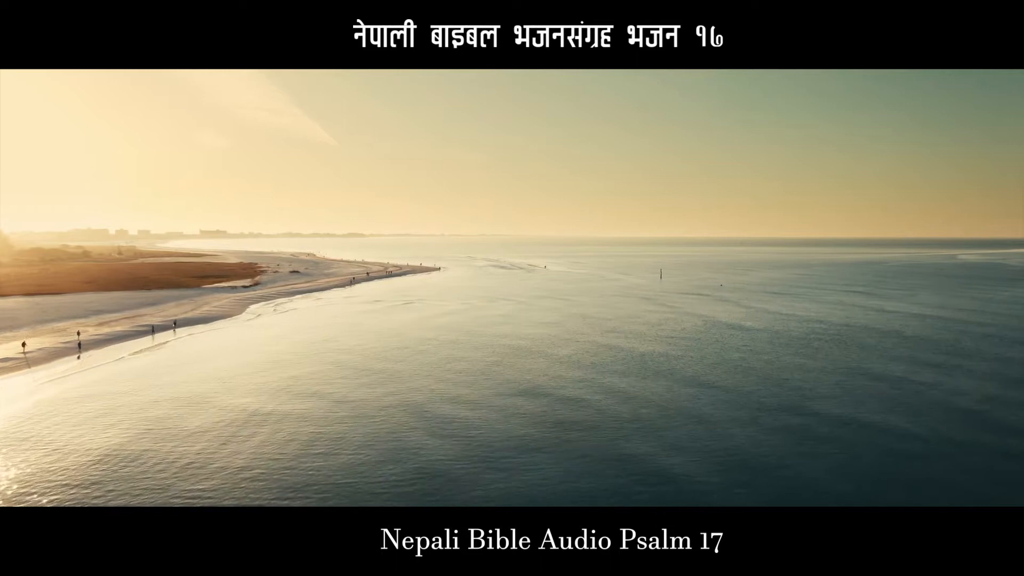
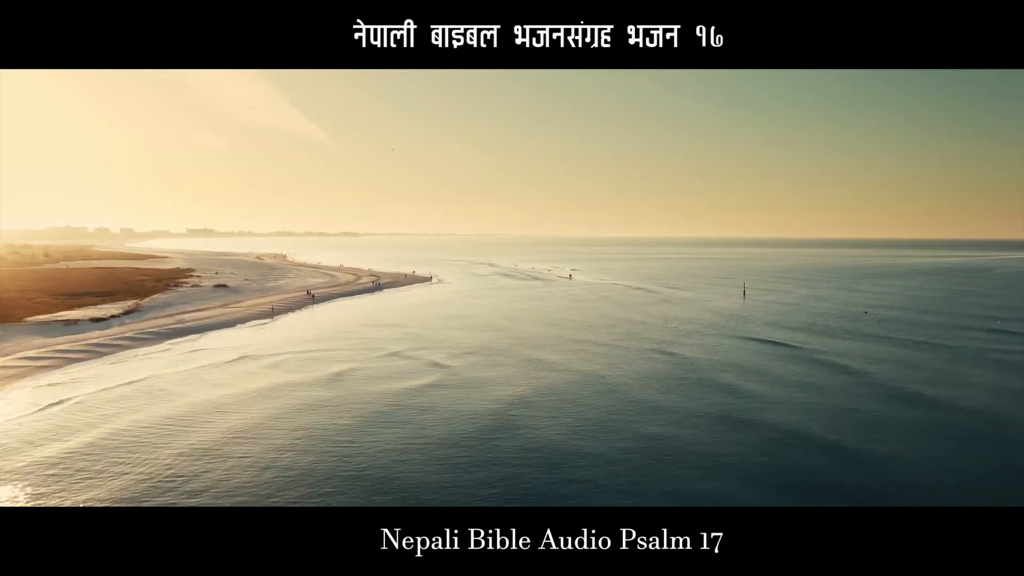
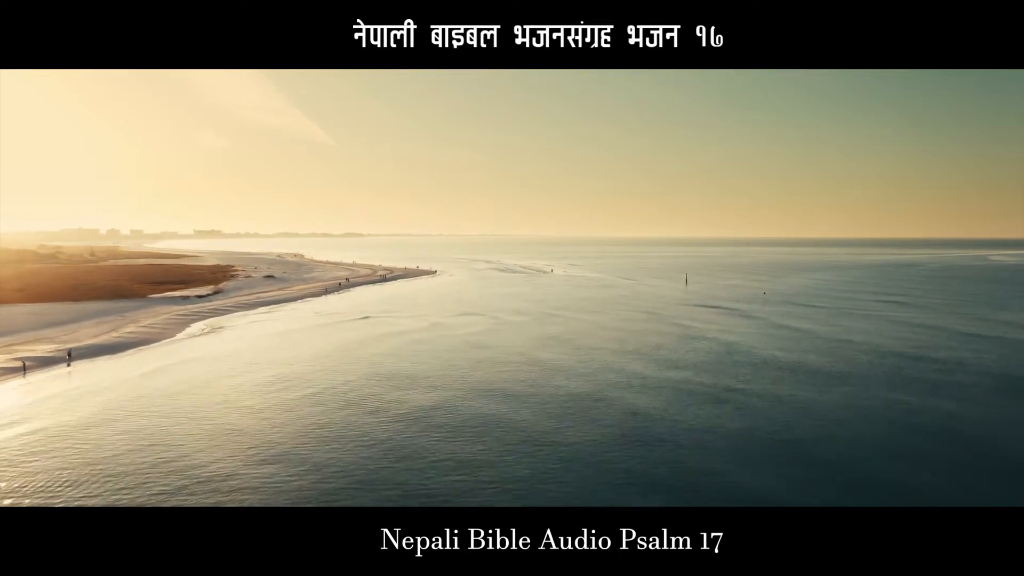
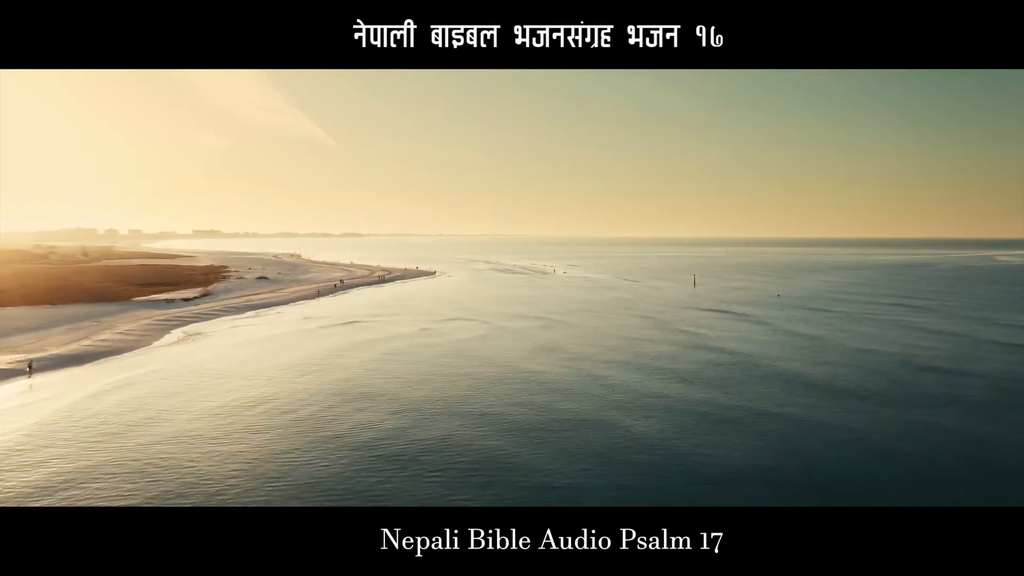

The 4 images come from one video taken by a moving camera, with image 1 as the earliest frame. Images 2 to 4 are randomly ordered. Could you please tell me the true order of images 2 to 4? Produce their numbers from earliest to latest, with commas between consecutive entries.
3, 4, 2
